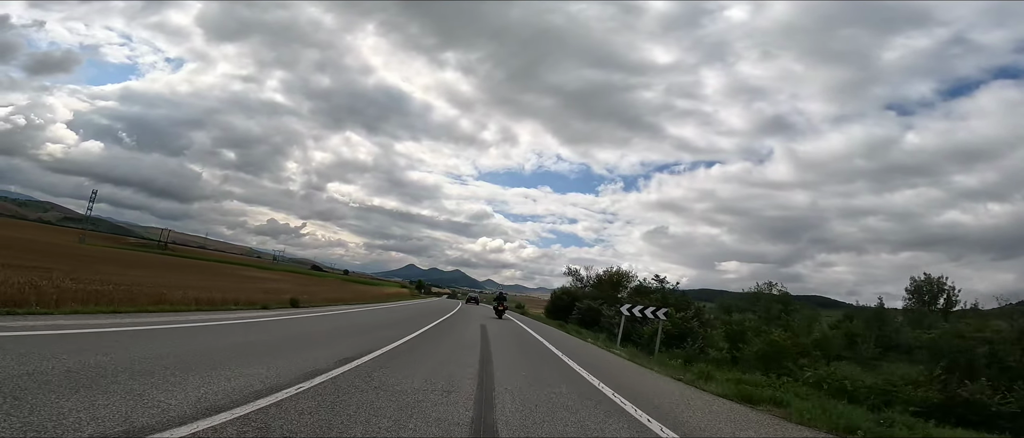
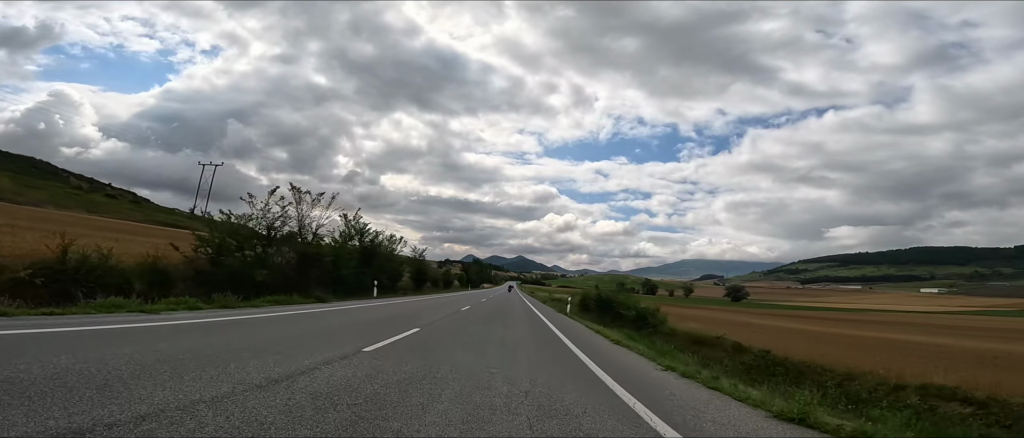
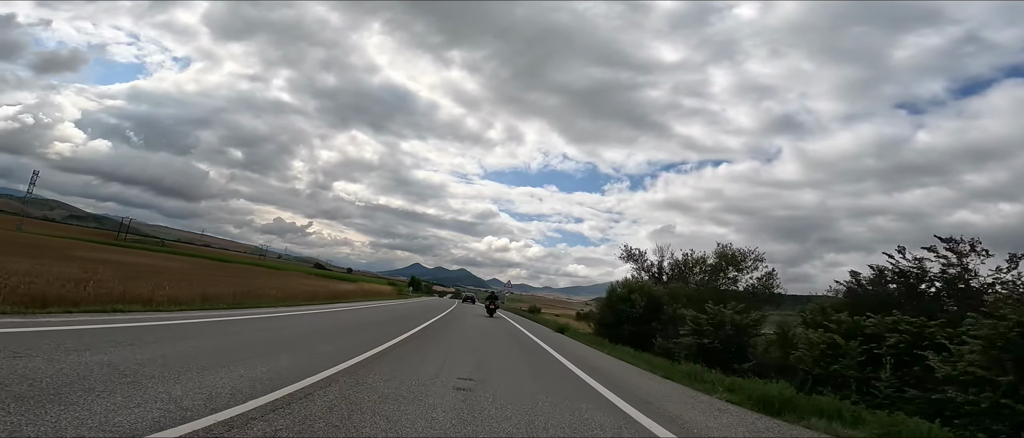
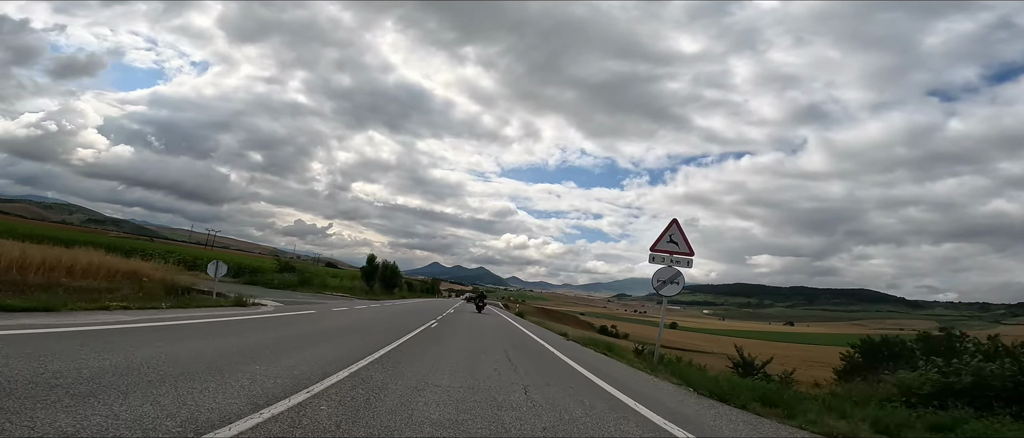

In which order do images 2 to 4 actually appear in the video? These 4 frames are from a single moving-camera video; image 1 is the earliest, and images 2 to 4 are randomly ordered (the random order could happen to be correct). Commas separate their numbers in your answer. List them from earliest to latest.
3, 4, 2
